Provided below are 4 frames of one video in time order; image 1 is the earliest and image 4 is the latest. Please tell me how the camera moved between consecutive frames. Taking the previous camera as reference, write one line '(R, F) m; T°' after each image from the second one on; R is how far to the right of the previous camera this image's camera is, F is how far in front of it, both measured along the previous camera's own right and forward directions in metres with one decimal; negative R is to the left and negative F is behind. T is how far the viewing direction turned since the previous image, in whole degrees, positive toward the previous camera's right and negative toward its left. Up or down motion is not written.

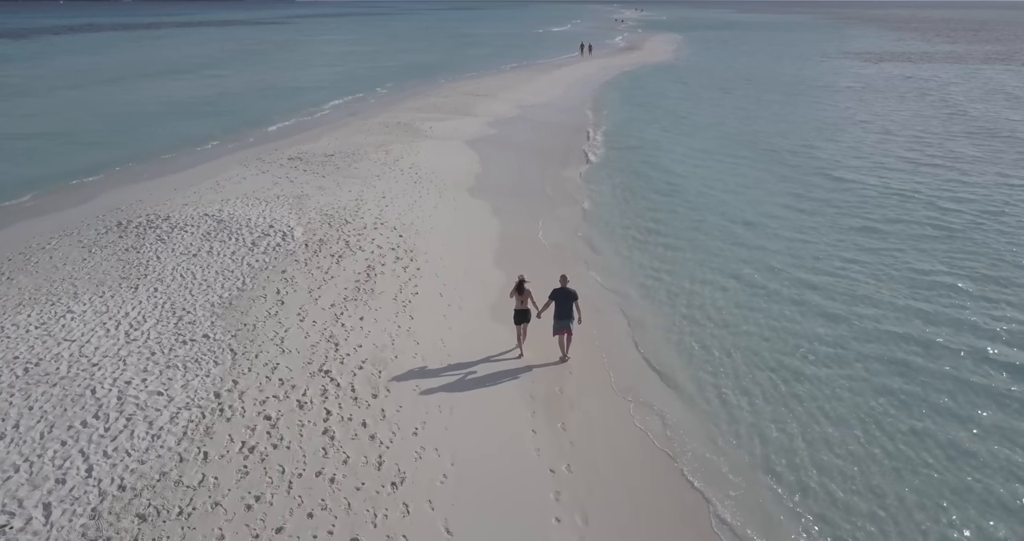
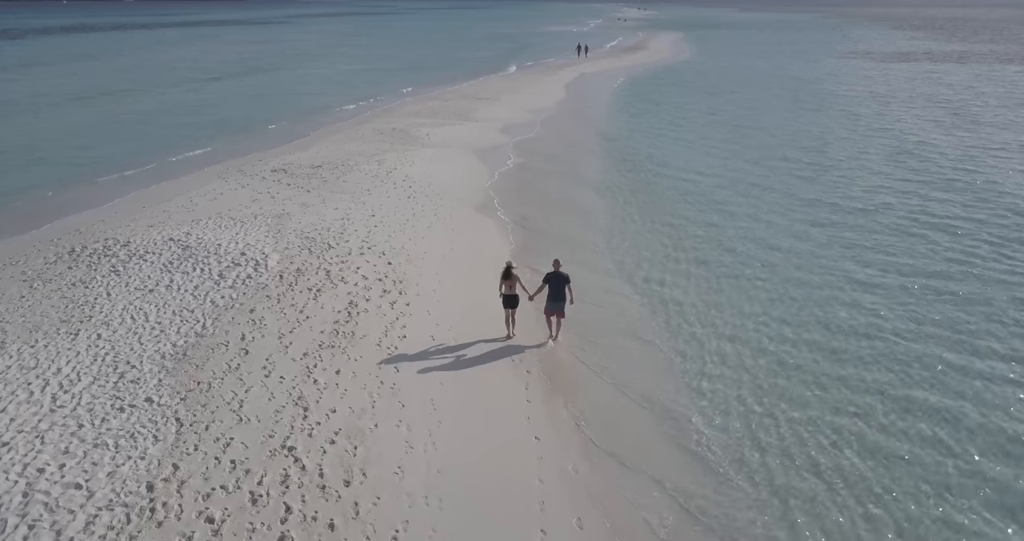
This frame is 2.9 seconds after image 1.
(0.0, +1.8) m; 0°
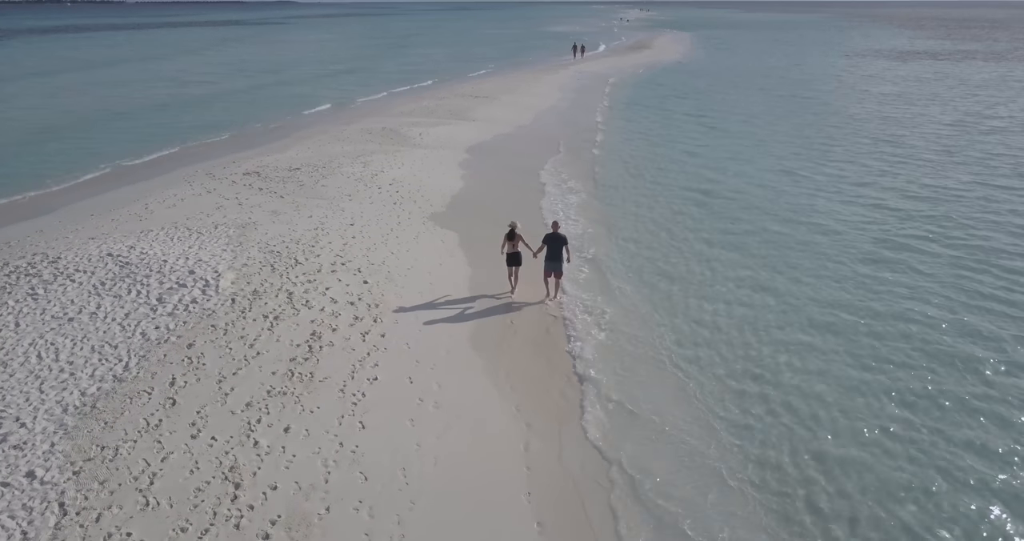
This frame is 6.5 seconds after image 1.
(+0.1, +2.2) m; 0°
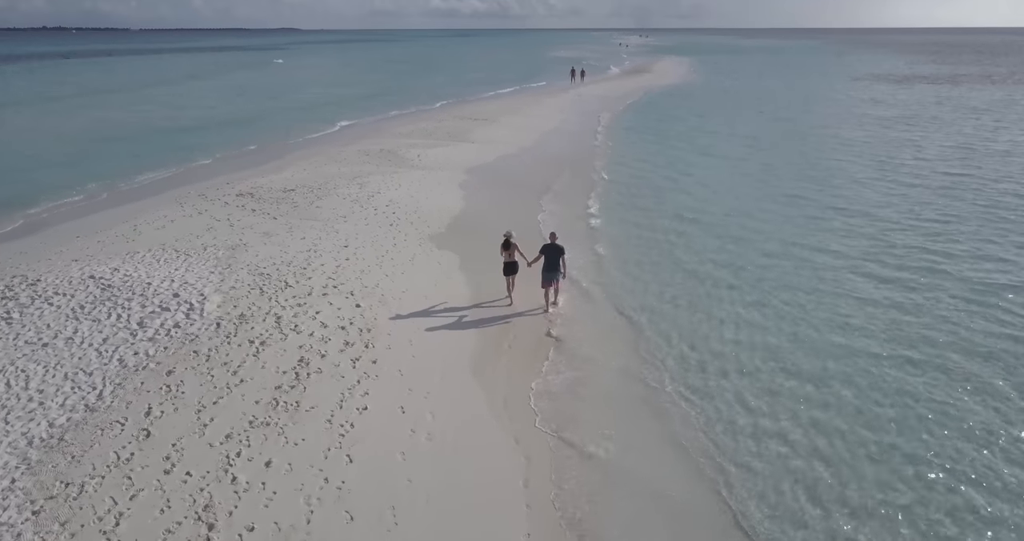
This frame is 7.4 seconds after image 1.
(0.0, +0.5) m; 0°
